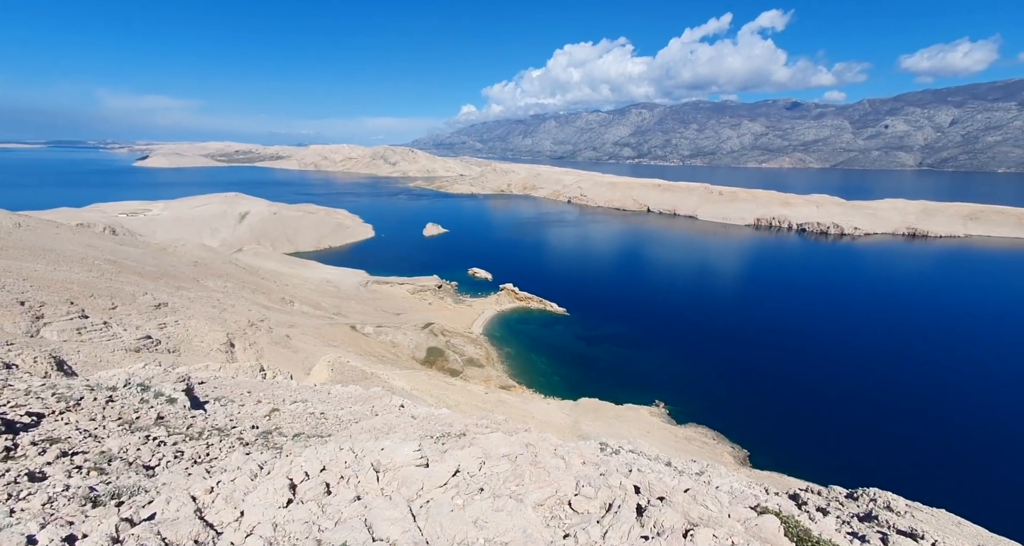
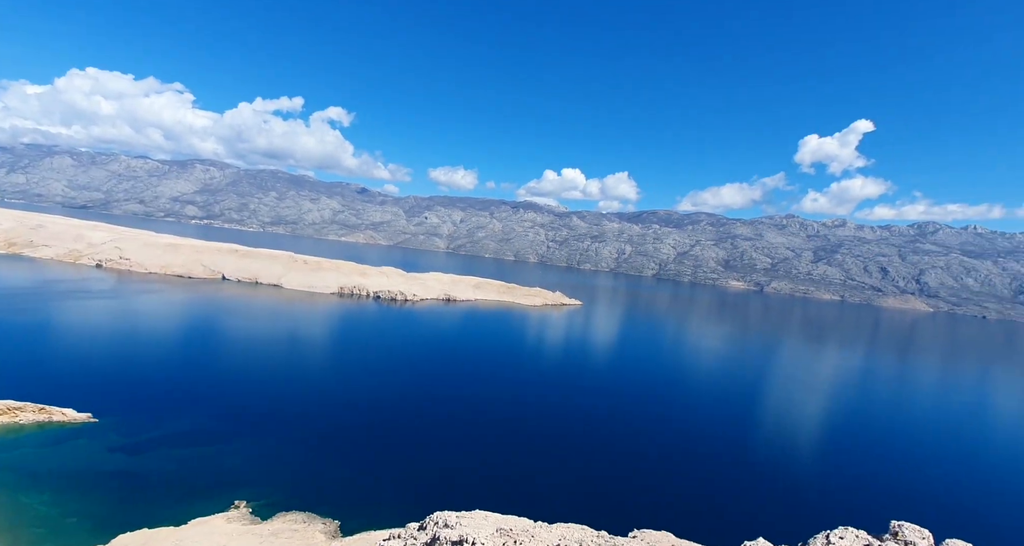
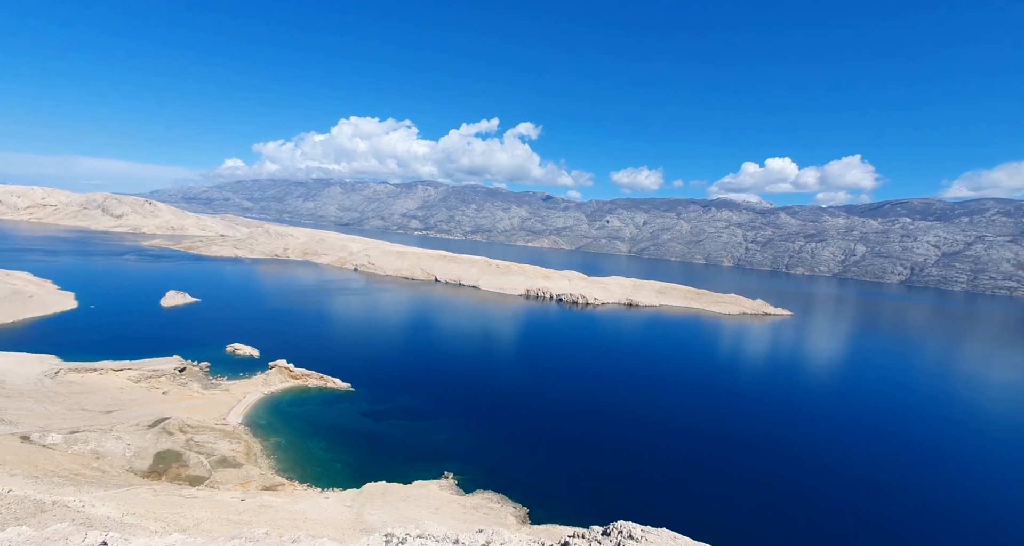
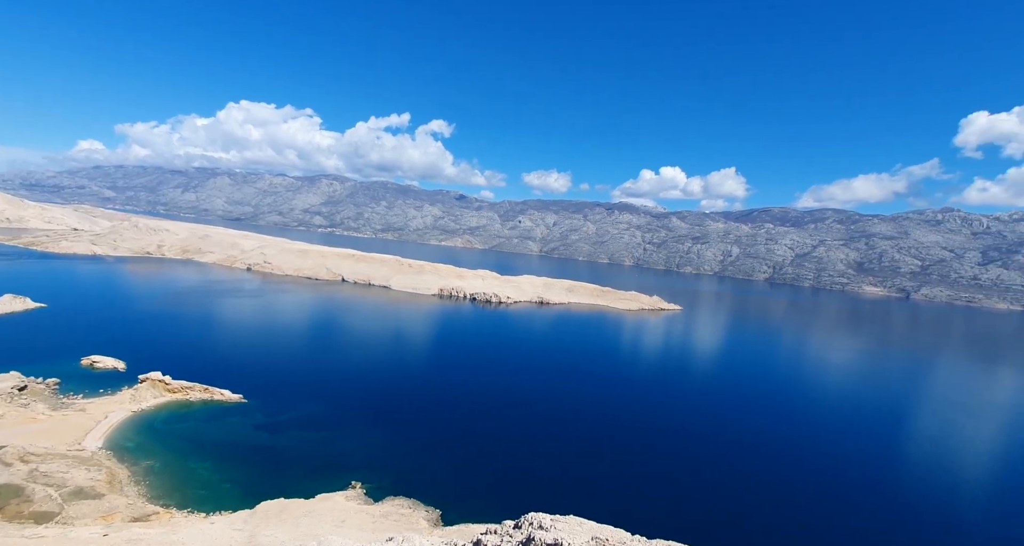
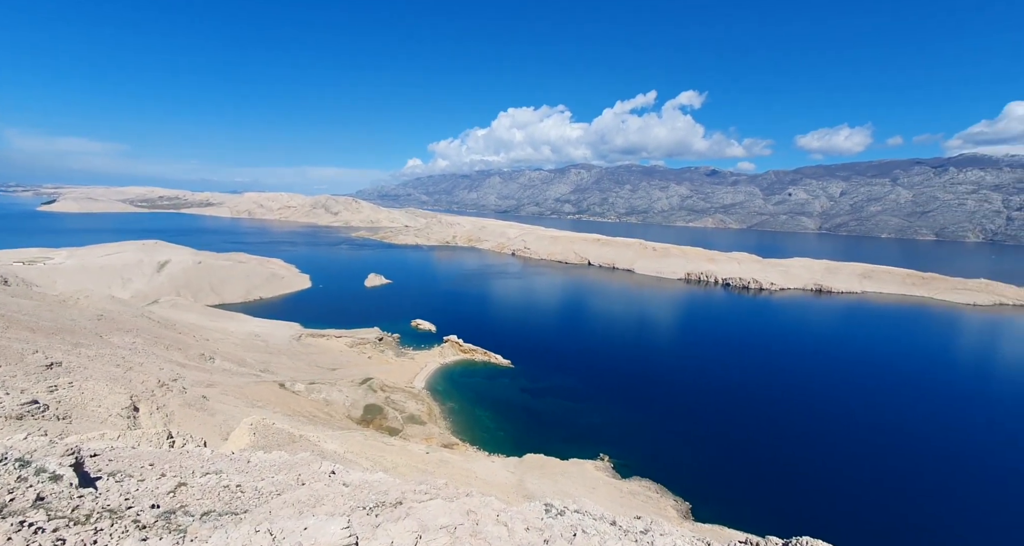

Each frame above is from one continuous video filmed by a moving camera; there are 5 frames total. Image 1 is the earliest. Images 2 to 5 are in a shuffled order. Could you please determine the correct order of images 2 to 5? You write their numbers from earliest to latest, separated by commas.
5, 3, 4, 2
